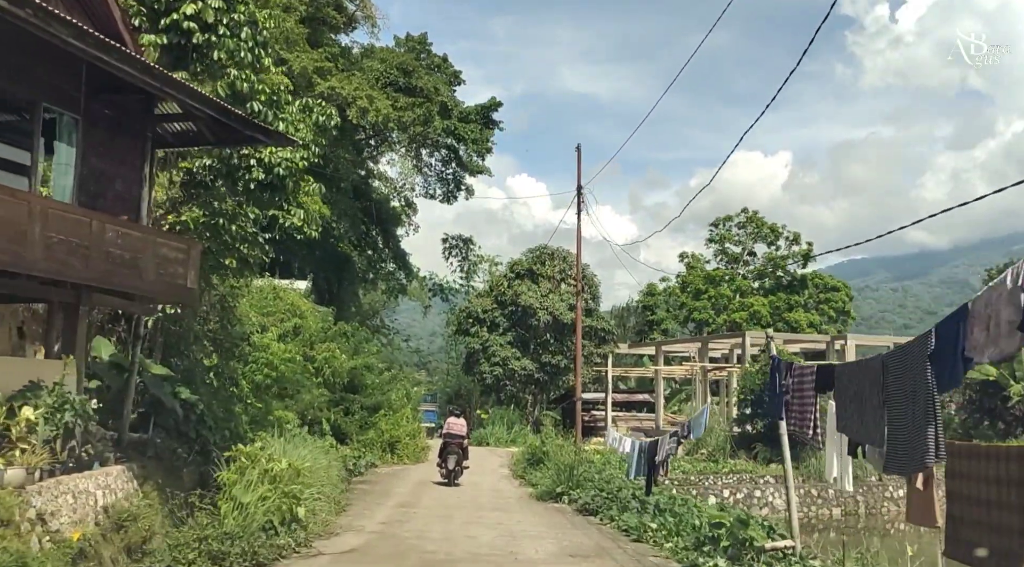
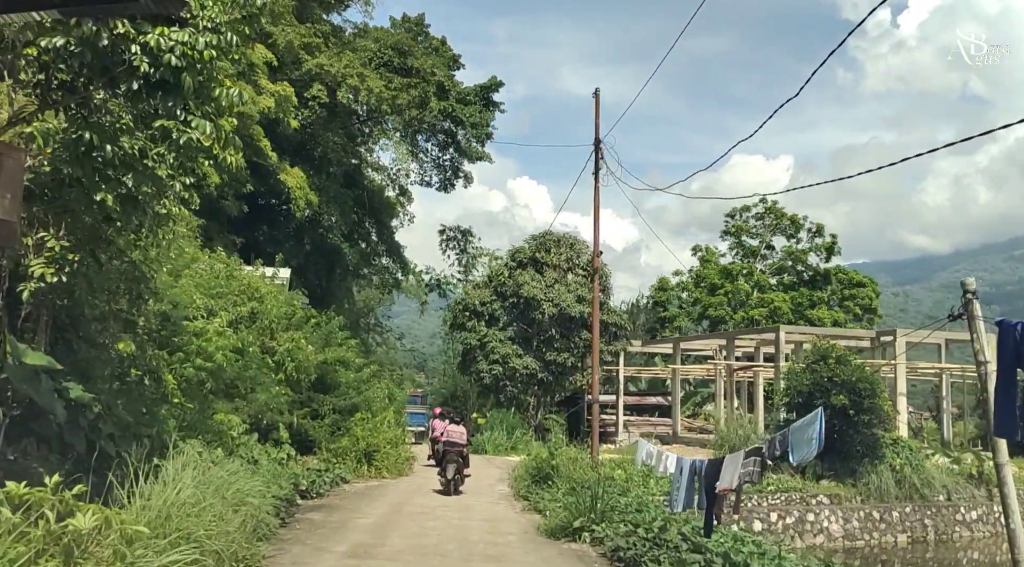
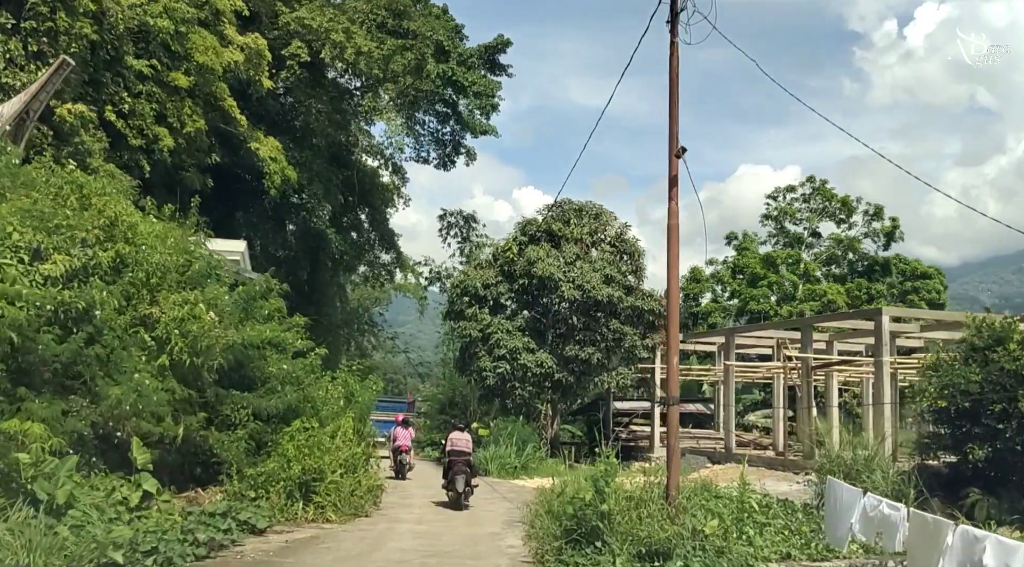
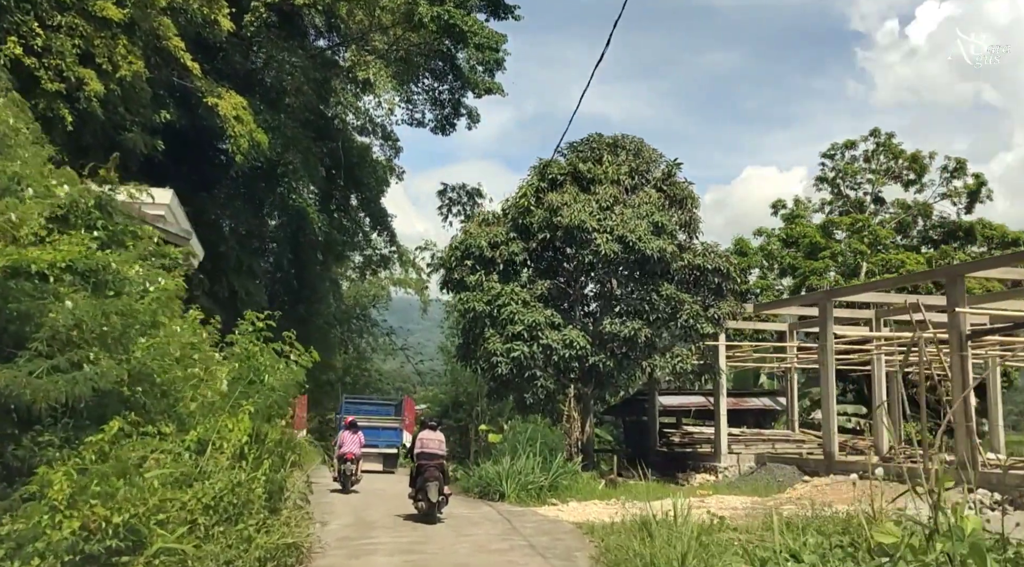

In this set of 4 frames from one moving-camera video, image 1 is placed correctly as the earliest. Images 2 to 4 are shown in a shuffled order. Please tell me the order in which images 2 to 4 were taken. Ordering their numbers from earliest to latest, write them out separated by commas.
2, 3, 4
